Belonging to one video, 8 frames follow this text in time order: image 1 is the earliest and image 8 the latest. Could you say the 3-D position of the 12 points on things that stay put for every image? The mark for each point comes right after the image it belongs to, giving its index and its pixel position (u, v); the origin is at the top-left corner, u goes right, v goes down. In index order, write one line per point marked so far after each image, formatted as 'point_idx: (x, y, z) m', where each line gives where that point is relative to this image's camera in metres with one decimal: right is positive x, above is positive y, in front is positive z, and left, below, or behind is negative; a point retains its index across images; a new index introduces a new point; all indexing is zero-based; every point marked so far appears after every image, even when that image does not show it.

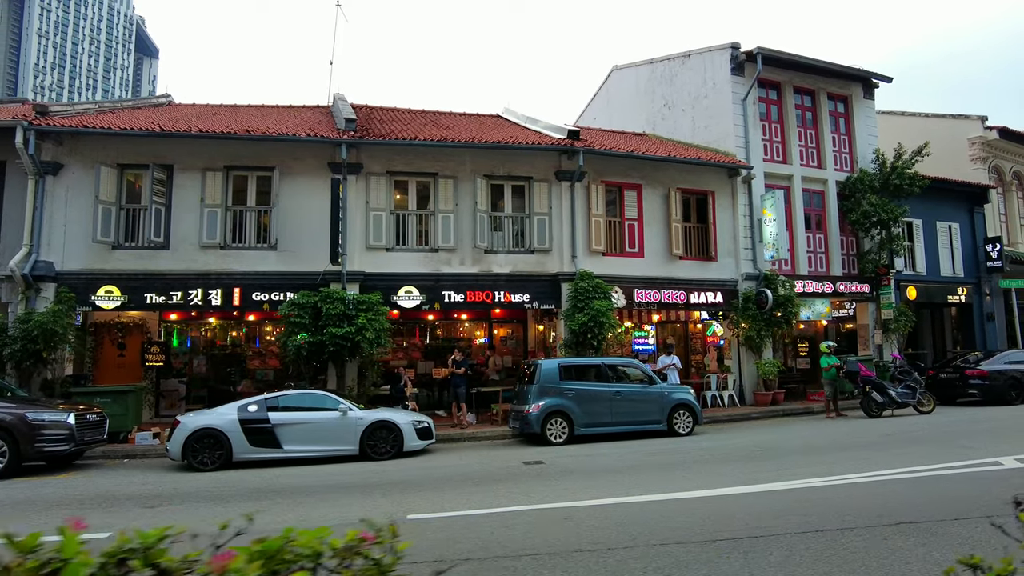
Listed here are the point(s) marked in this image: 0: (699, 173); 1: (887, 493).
0: (+5.2, +3.2, +18.0) m
1: (+4.4, -2.4, +7.5) m
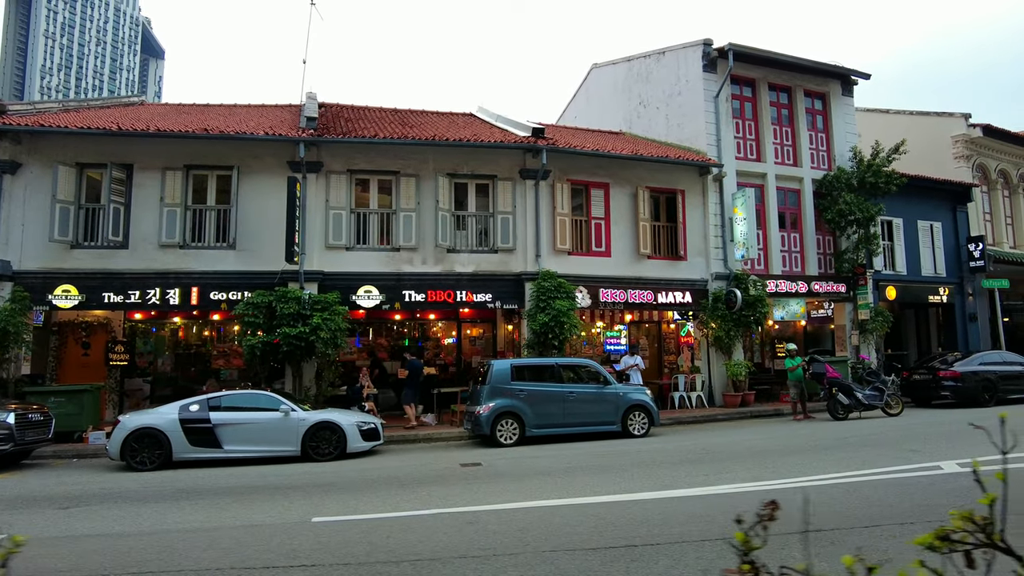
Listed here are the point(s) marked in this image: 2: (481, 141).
0: (+4.3, +3.2, +17.8) m
1: (+3.4, -2.4, +7.3) m
2: (-0.8, +3.6, +15.6) m
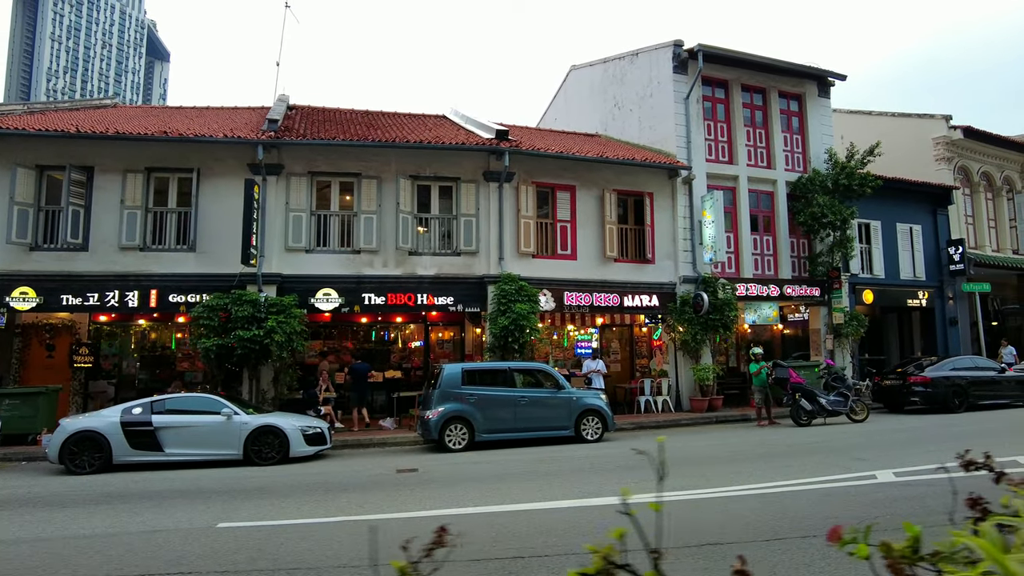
0: (+3.4, +3.1, +17.6) m
1: (+2.3, -2.4, +7.2) m
2: (-1.7, +3.5, +15.5) m
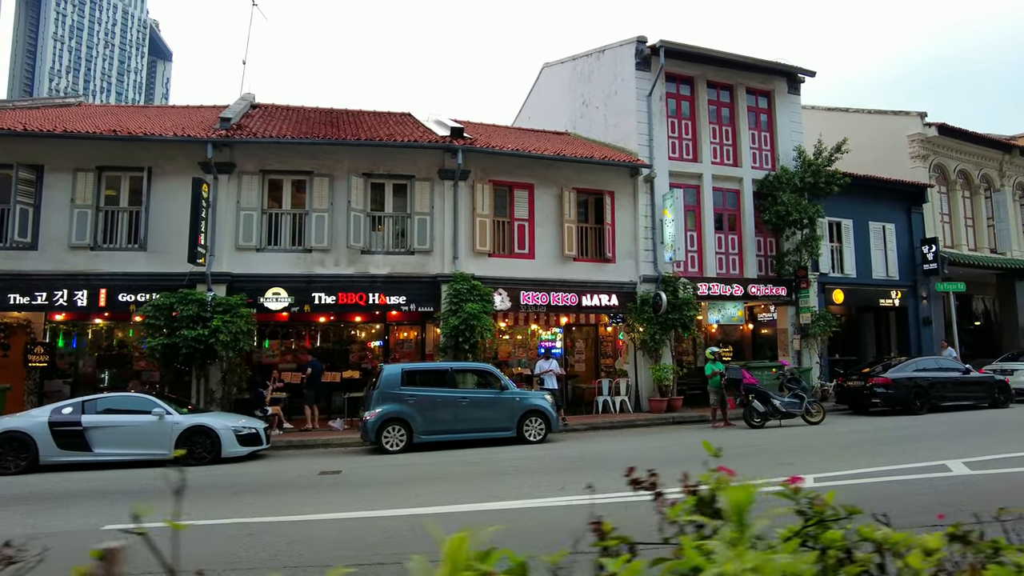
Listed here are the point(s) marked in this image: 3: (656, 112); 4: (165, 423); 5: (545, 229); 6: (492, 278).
0: (+2.3, +3.1, +17.4) m
1: (+1.1, -2.4, +7.0) m
2: (-2.8, +3.5, +15.4) m
3: (+4.1, +5.0, +18.2) m
4: (-6.1, -2.4, +11.3) m
5: (+0.9, +1.6, +16.9) m
6: (-0.5, +0.3, +16.0) m
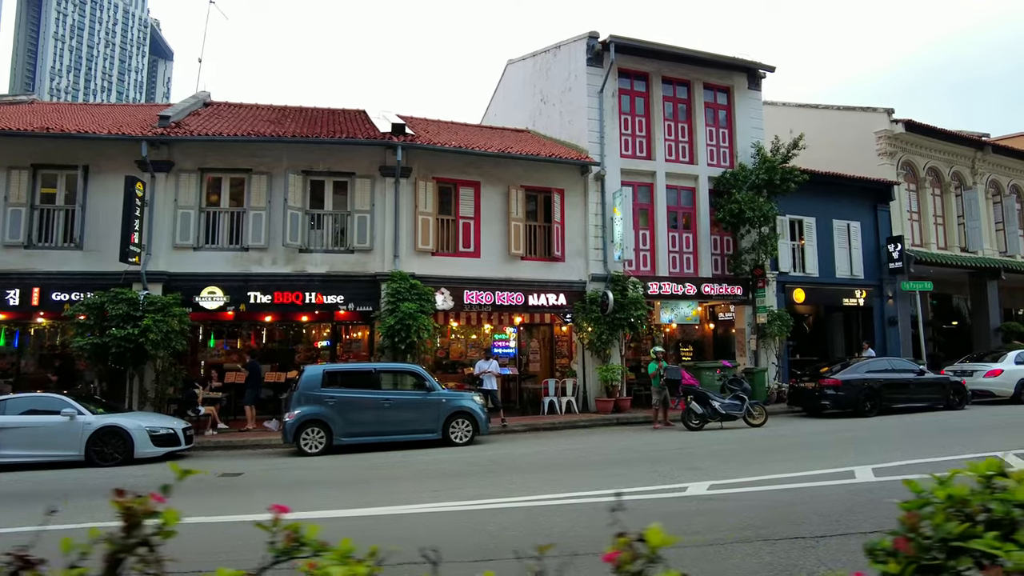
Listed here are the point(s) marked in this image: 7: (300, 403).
0: (+0.8, +3.2, +17.2) m
1: (-0.4, -2.4, +6.8) m
2: (-4.3, +3.6, +15.2) m
3: (+2.7, +5.0, +17.9) m
4: (-7.6, -2.4, +11.2) m
5: (-0.5, +1.6, +16.6) m
6: (-1.9, +0.3, +15.8) m
7: (-4.0, -2.2, +12.2) m
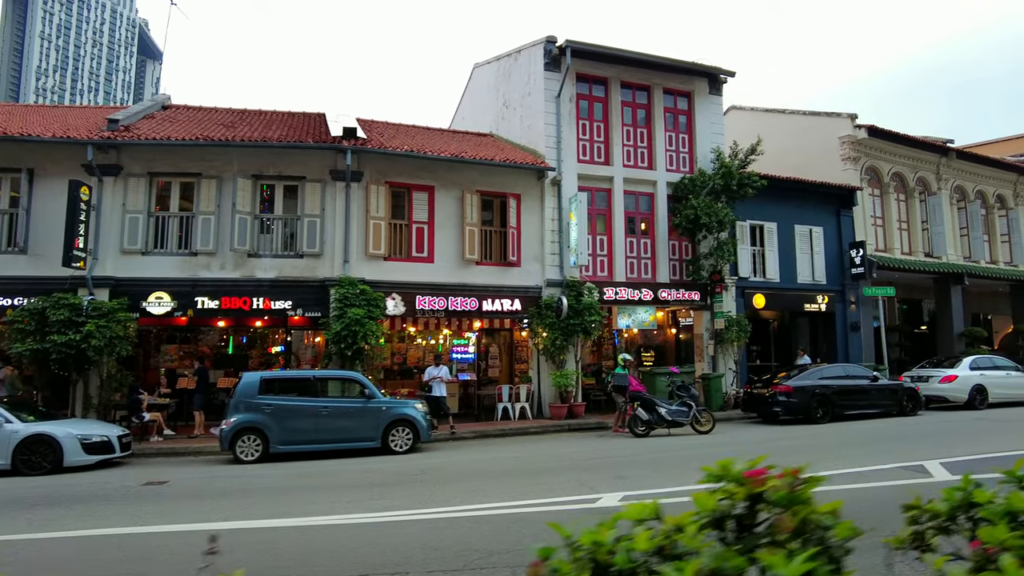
0: (-0.3, +3.0, +17.1) m
1: (-1.5, -2.5, +6.7) m
2: (-5.4, +3.4, +15.1) m
3: (+1.5, +4.8, +17.9) m
4: (-8.7, -2.5, +11.0) m
5: (-1.7, +1.4, +16.6) m
6: (-3.1, +0.1, +15.7) m
7: (-5.1, -2.3, +12.1) m
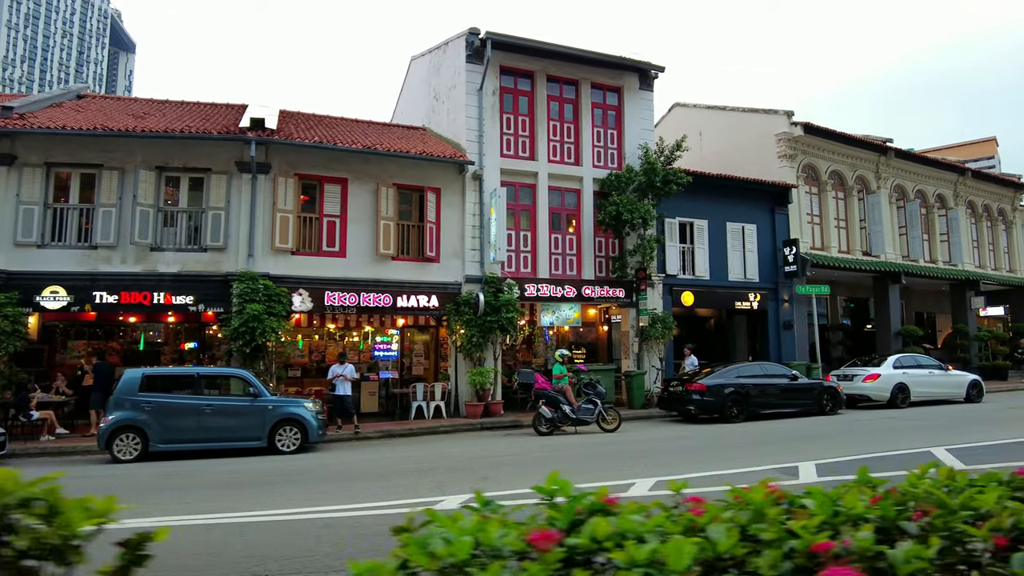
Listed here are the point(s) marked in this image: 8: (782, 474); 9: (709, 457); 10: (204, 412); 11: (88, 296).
0: (-2.5, +3.1, +16.7) m
1: (-3.5, -2.5, +6.3) m
2: (-7.5, +3.6, +14.6) m
3: (-0.6, +4.9, +17.5) m
4: (-10.7, -2.4, +10.5) m
5: (-3.8, +1.6, +16.2) m
6: (-5.2, +0.3, +15.3) m
7: (-7.2, -2.2, +11.7) m
8: (+3.8, -2.6, +8.9) m
9: (+3.4, -2.9, +10.9) m
10: (-5.7, -2.3, +11.9) m
11: (-9.5, -0.2, +14.4) m
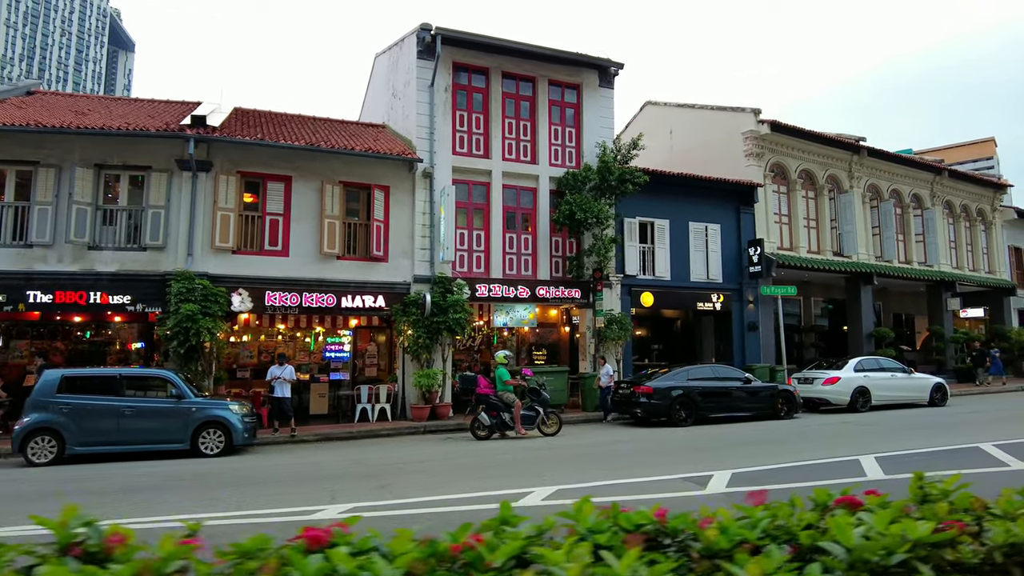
0: (-3.7, +3.1, +16.4) m
1: (-4.8, -2.5, +6.0) m
2: (-8.8, +3.6, +14.4) m
3: (-1.9, +4.9, +17.2) m
4: (-12.1, -2.3, +10.3) m
5: (-5.1, +1.6, +15.9) m
6: (-6.5, +0.3, +15.0) m
7: (-8.5, -2.2, +11.4) m
8: (+2.4, -2.6, +8.6) m
9: (+2.0, -2.9, +10.6) m
10: (-7.0, -2.3, +11.6) m
11: (-10.8, -0.2, +14.2) m
